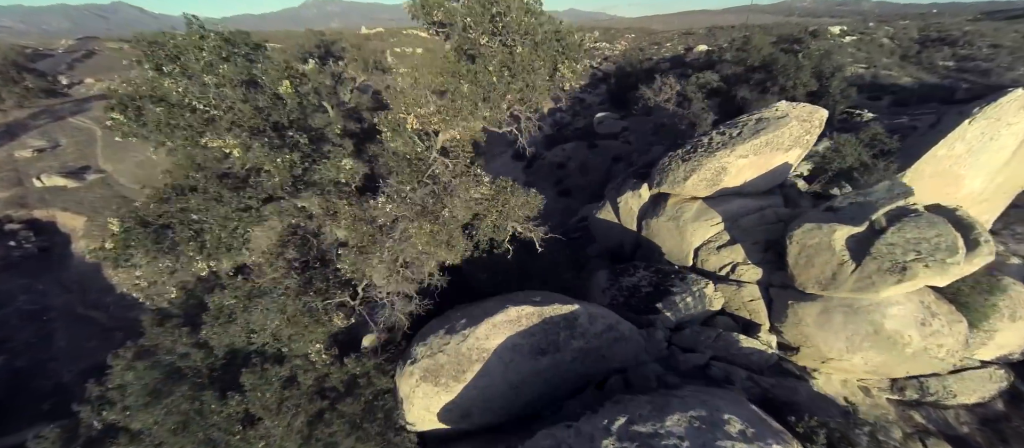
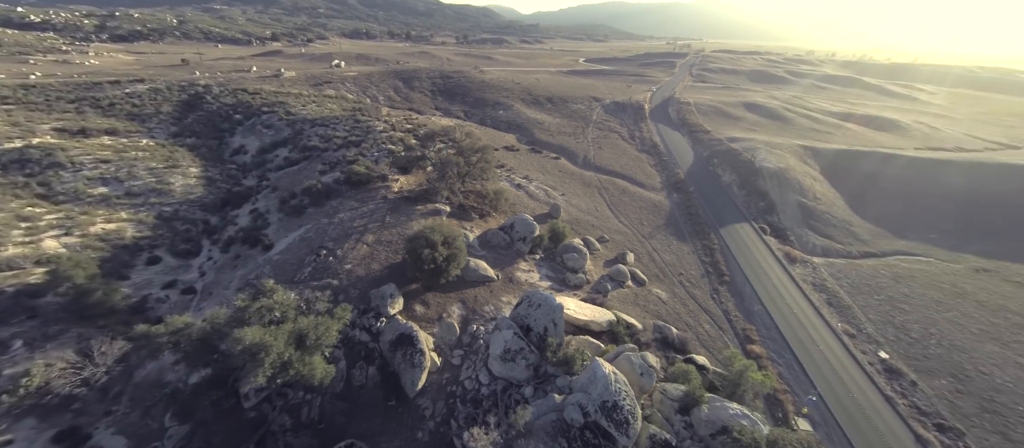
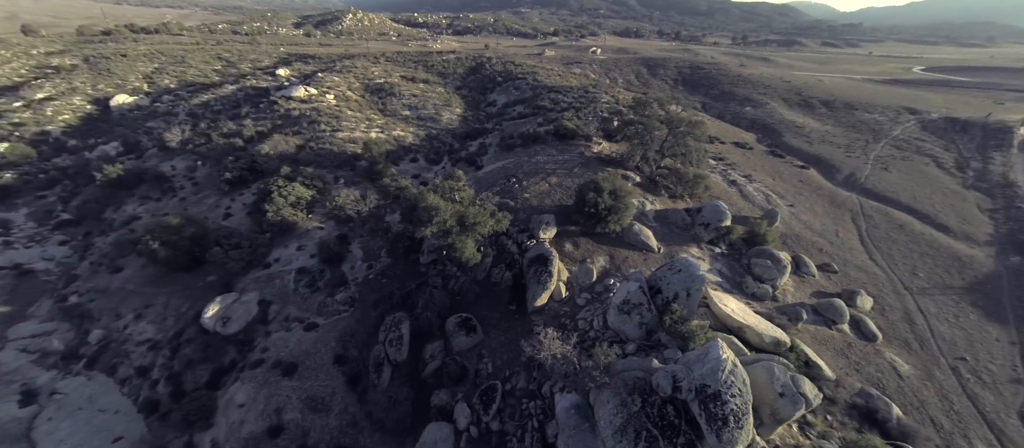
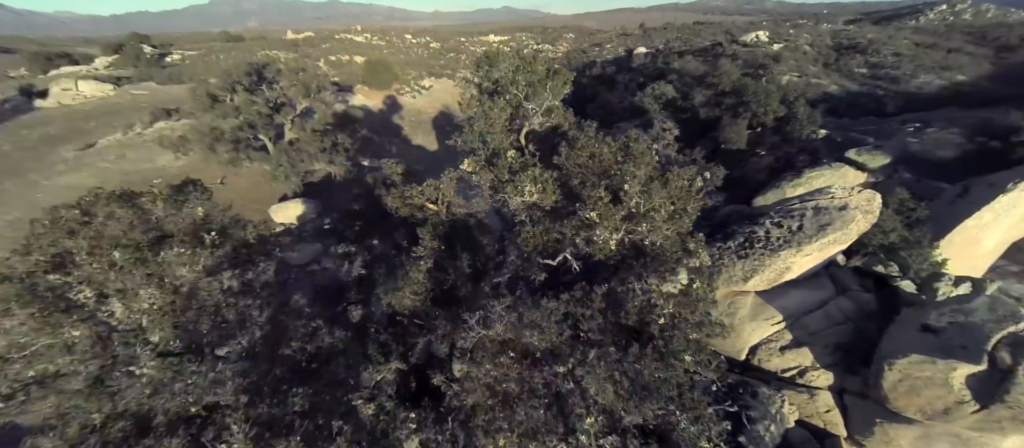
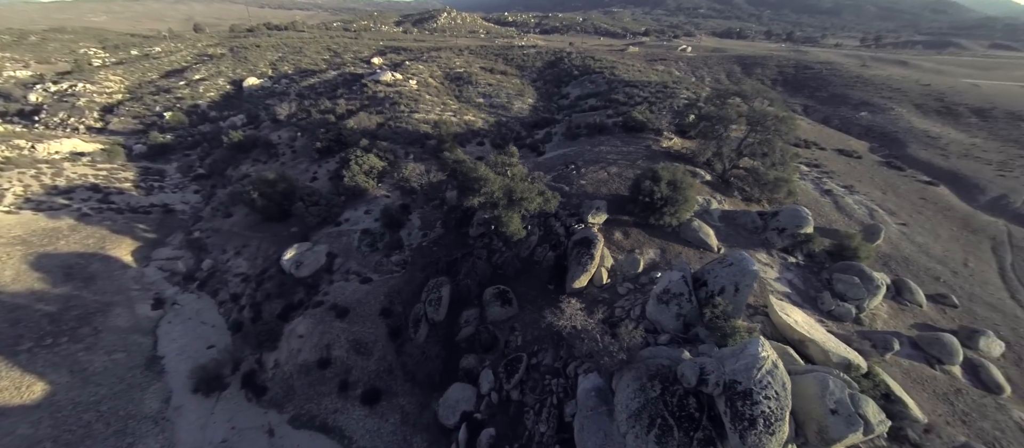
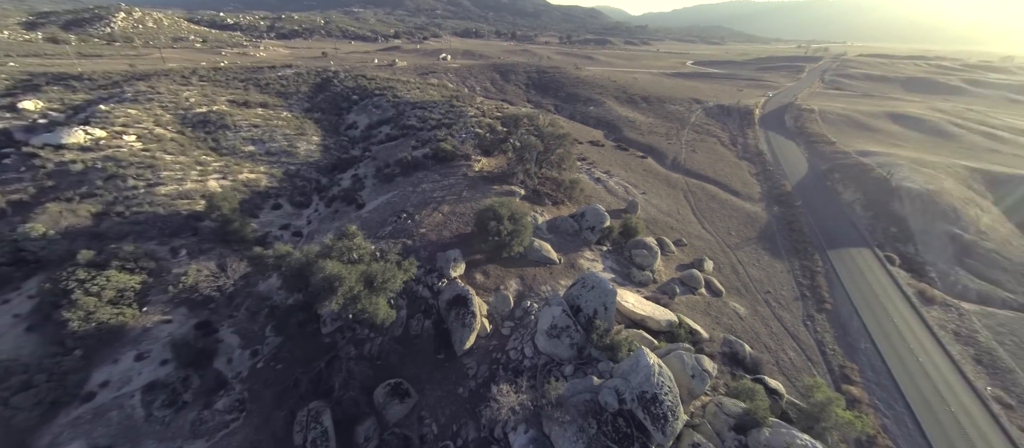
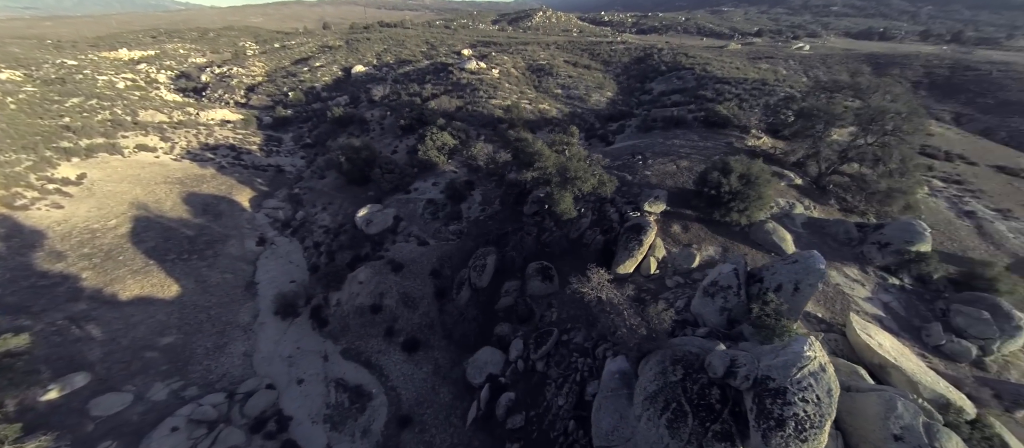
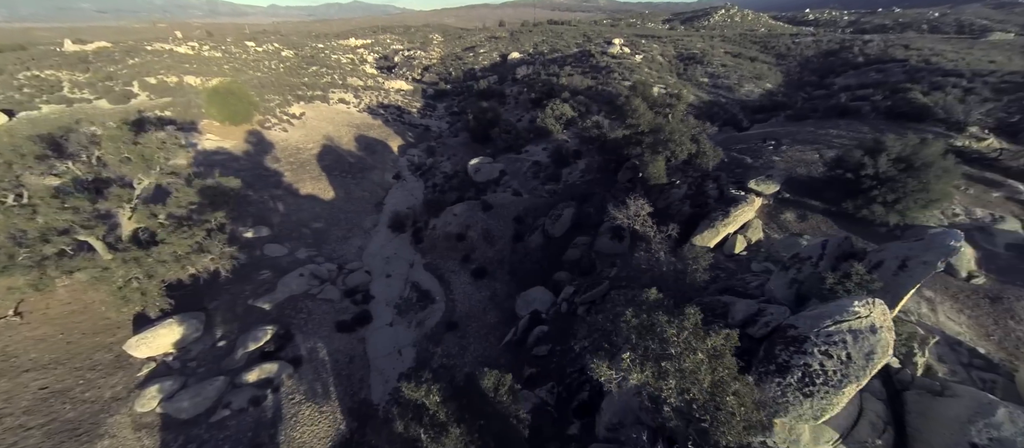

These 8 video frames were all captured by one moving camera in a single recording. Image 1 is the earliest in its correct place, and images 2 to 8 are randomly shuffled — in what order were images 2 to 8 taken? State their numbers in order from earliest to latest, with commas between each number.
4, 8, 7, 5, 3, 6, 2
